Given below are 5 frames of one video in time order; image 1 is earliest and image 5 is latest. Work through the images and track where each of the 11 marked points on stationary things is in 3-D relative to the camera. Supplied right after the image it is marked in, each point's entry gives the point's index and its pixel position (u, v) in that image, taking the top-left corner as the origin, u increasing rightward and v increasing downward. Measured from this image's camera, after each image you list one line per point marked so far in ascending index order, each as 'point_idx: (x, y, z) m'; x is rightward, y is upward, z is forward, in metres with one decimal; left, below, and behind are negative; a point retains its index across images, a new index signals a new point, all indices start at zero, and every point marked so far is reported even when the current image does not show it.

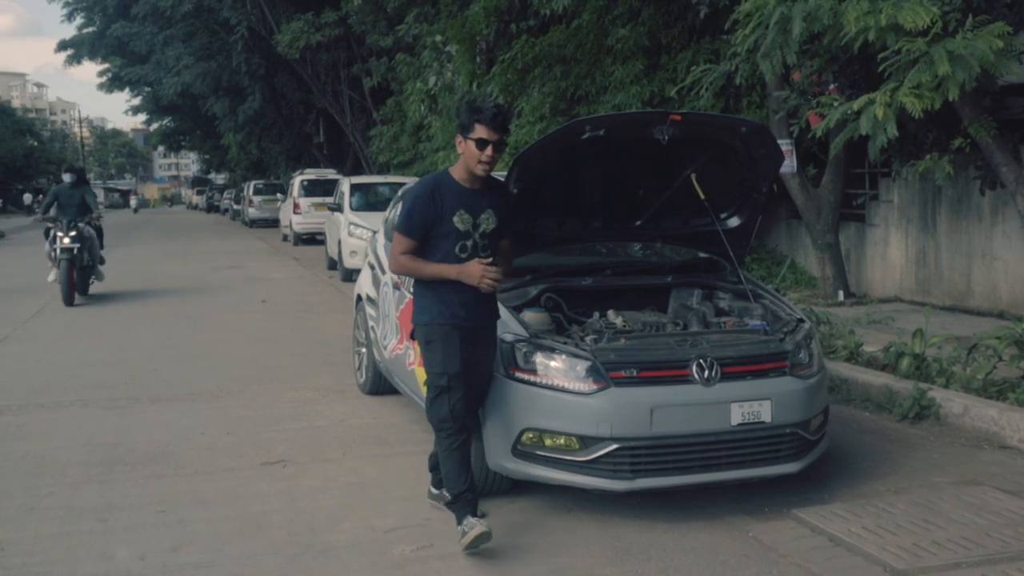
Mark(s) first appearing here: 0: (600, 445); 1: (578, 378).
0: (+0.4, -0.7, +4.8) m
1: (+0.3, -0.4, +4.8) m
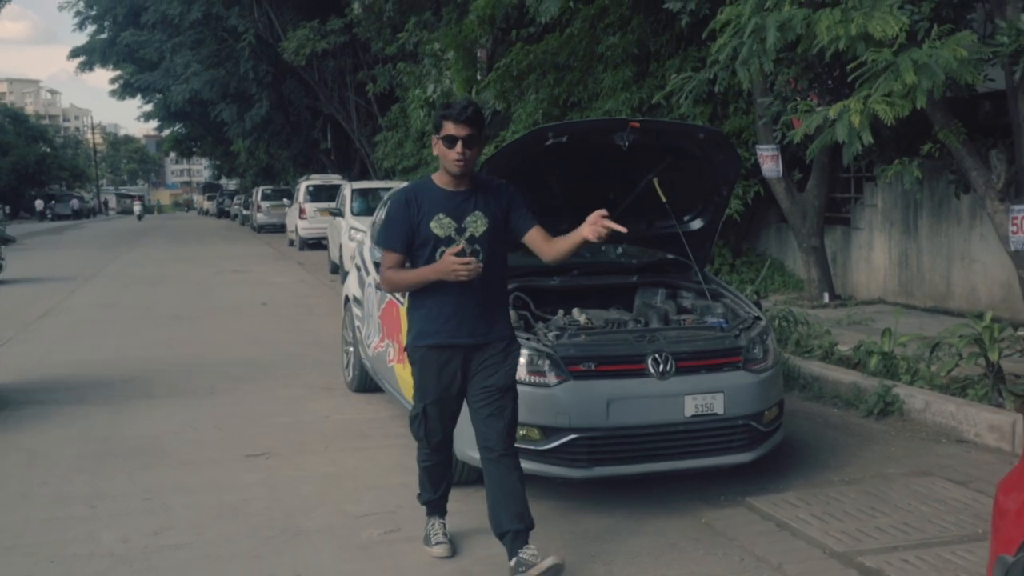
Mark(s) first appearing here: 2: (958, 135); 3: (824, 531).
0: (+0.2, -0.7, +5.0) m
1: (+0.1, -0.4, +5.1) m
2: (+3.3, +1.1, +8.1) m
3: (+1.4, -1.1, +4.9) m
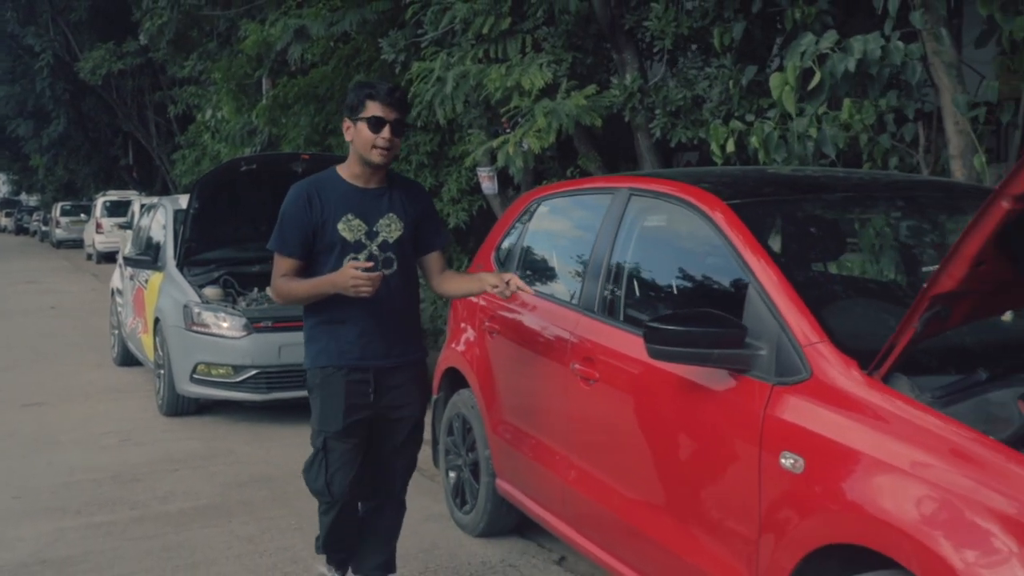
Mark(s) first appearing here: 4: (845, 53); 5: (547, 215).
0: (-1.7, -0.5, +7.3) m
1: (-1.8, -0.3, +7.3) m
2: (+0.8, +1.2, +10.8) m
3: (-0.6, -0.9, +7.3) m
4: (+2.1, +1.5, +6.8) m
5: (+0.2, +0.3, +4.7) m
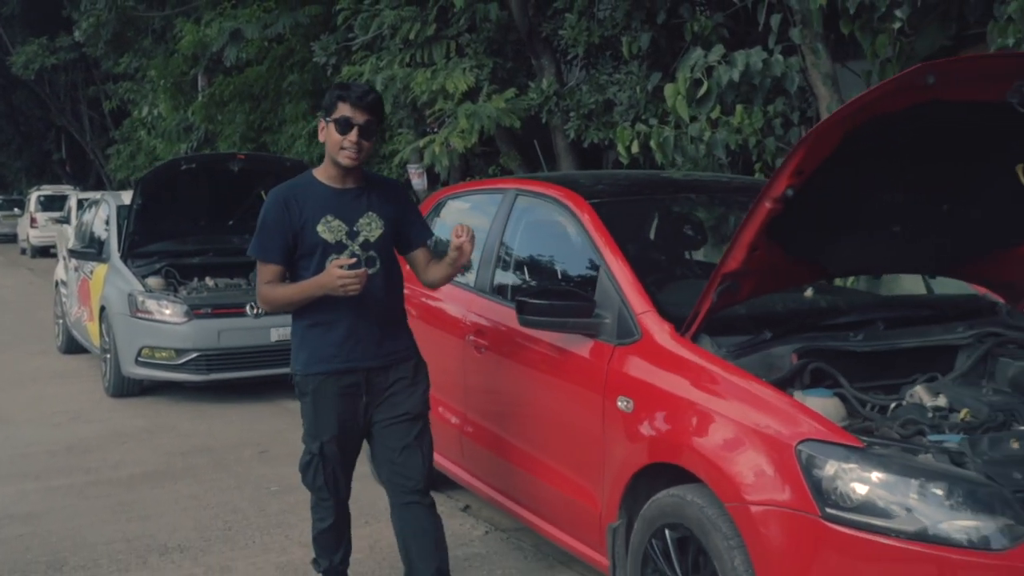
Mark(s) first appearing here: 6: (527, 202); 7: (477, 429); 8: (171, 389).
0: (-2.3, -0.5, +7.9) m
1: (-2.4, -0.2, +7.9) m
2: (0.0, +1.3, +11.5) m
3: (-1.1, -0.9, +8.0) m
4: (+1.5, +1.5, +7.7) m
5: (-0.3, +0.4, +5.4) m
6: (+0.1, +0.4, +4.7) m
7: (-0.1, -0.6, +4.6) m
8: (-2.7, -0.8, +8.6) m
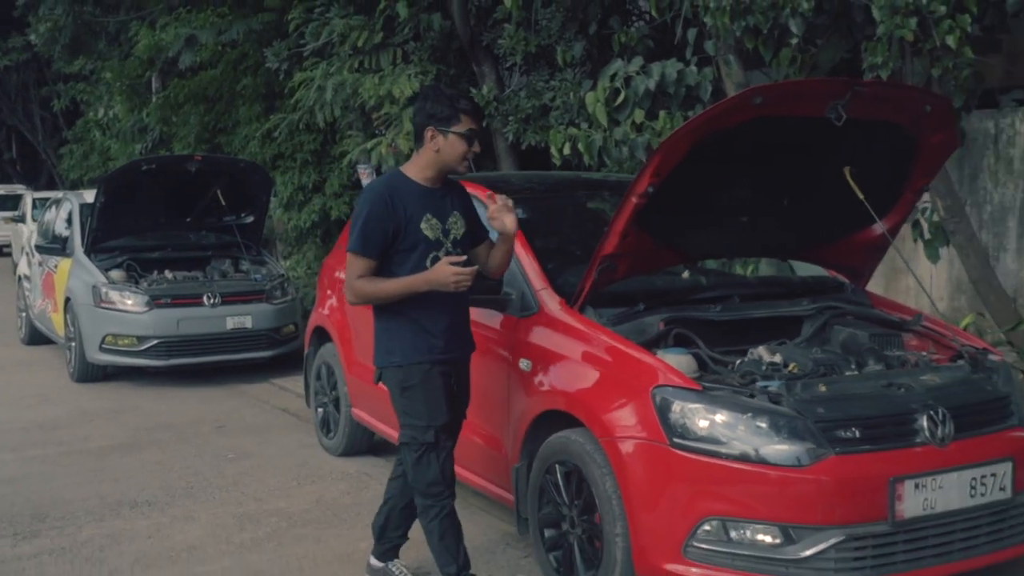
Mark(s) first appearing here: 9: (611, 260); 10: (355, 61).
0: (-2.8, -0.4, +8.5) m
1: (-2.9, -0.1, +8.5) m
2: (-0.6, +1.4, +12.2) m
3: (-1.6, -0.8, +8.6) m
4: (+1.0, +1.6, +8.4) m
5: (-0.7, +0.5, +6.1) m
6: (-0.3, +0.4, +5.4) m
7: (-0.5, -0.5, +5.3) m
8: (-3.2, -0.7, +9.2) m
9: (+0.4, +0.1, +4.0) m
10: (-1.7, +2.5, +12.2) m
